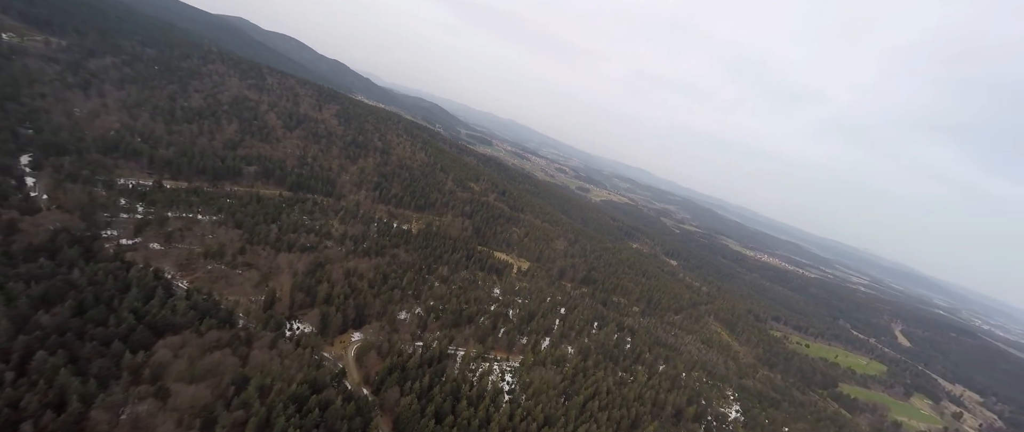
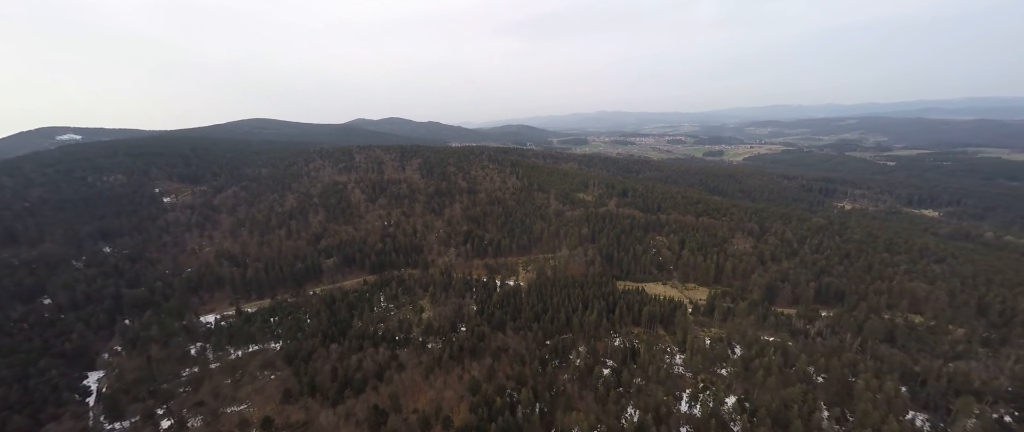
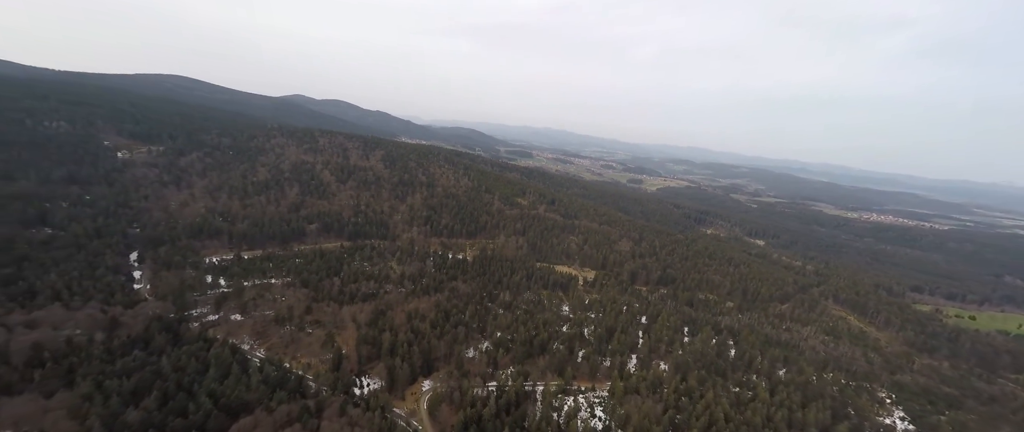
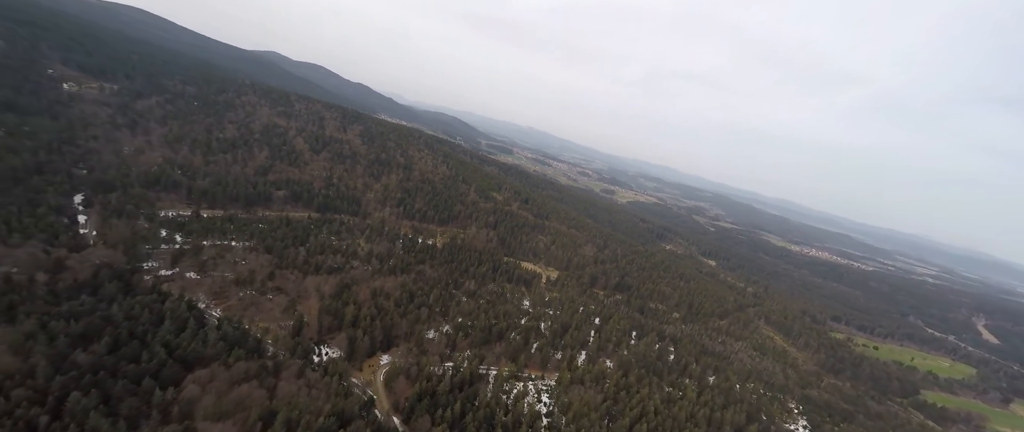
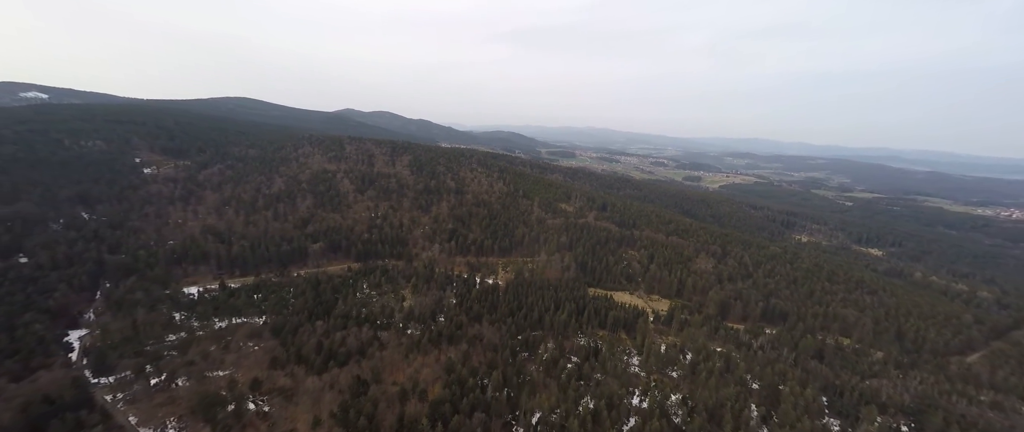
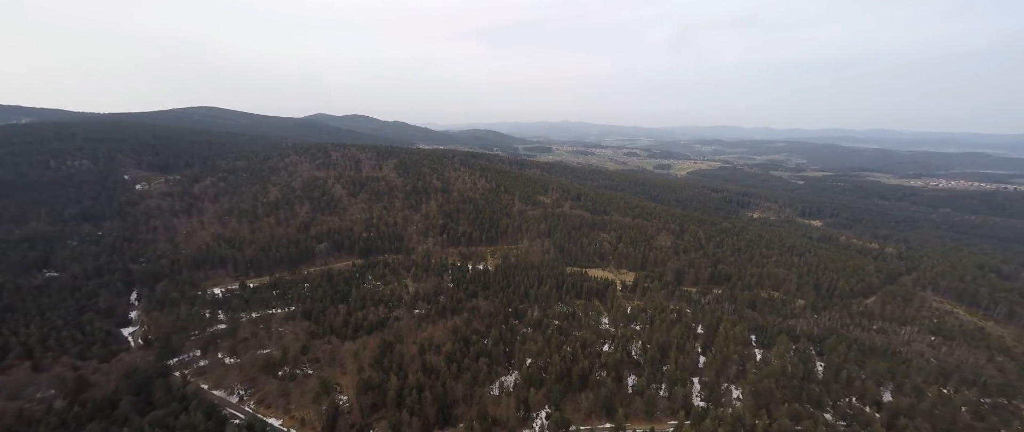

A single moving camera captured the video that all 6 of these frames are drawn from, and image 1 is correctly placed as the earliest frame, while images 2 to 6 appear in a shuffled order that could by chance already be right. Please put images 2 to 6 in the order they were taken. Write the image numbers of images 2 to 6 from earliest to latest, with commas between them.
4, 3, 6, 5, 2
